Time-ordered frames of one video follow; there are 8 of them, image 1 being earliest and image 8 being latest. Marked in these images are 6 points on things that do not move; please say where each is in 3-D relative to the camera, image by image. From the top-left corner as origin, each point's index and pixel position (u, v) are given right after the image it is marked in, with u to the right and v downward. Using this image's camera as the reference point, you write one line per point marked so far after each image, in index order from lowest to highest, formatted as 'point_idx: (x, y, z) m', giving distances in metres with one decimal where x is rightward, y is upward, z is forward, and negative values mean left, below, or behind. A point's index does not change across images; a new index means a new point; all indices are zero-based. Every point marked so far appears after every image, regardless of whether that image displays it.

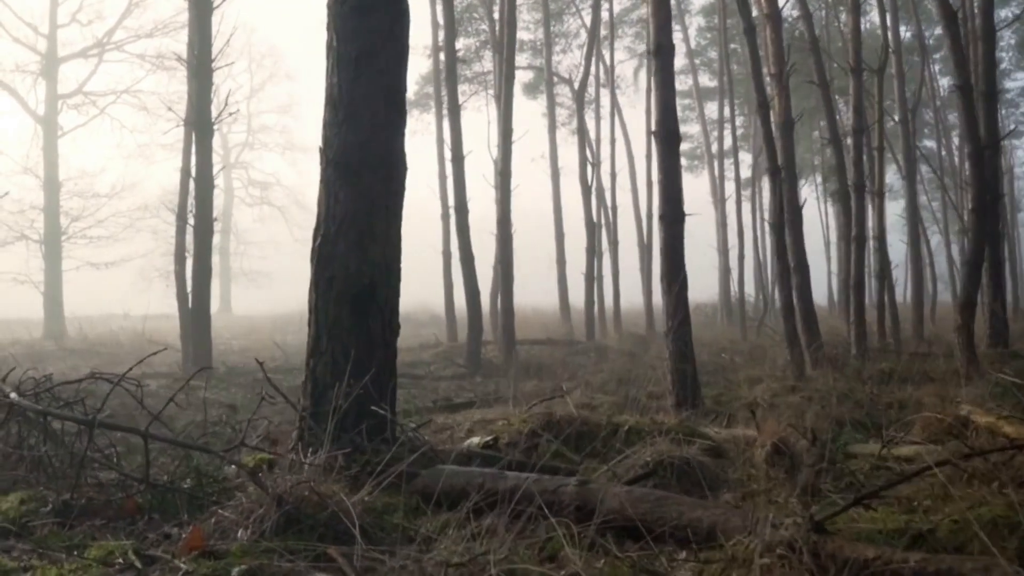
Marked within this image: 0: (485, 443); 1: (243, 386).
0: (-0.2, -0.9, +5.4) m
1: (-4.6, -1.7, +14.8) m
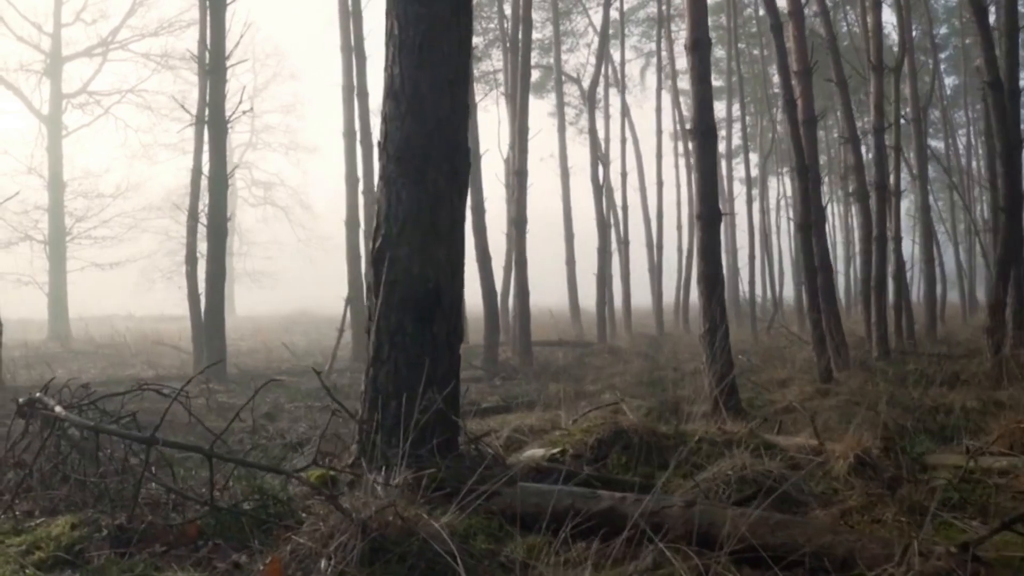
0: (+0.2, -1.0, +5.1) m
1: (-4.2, -1.7, +14.5) m
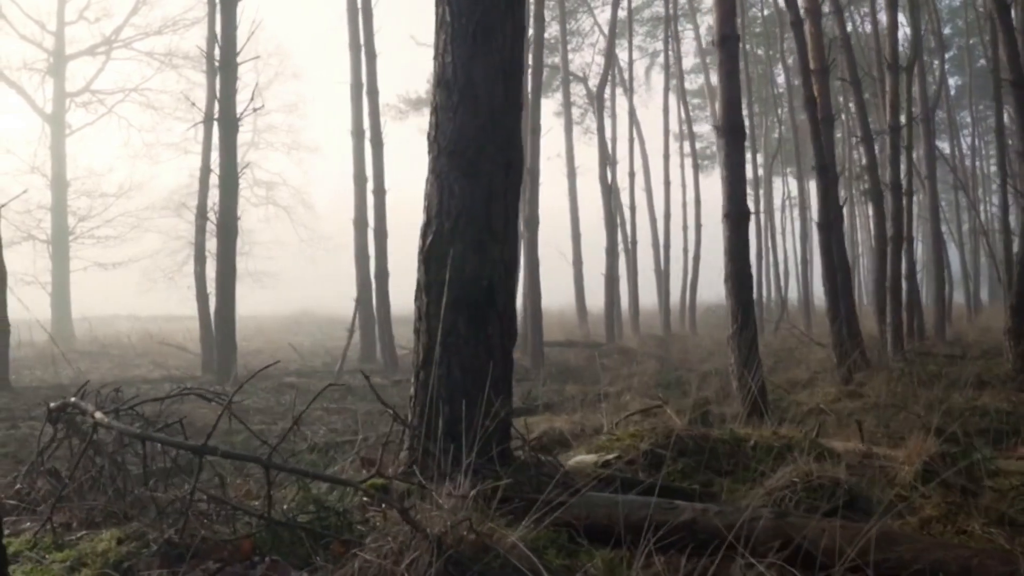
0: (+0.5, -1.0, +4.9) m
1: (-3.9, -1.7, +14.3) m
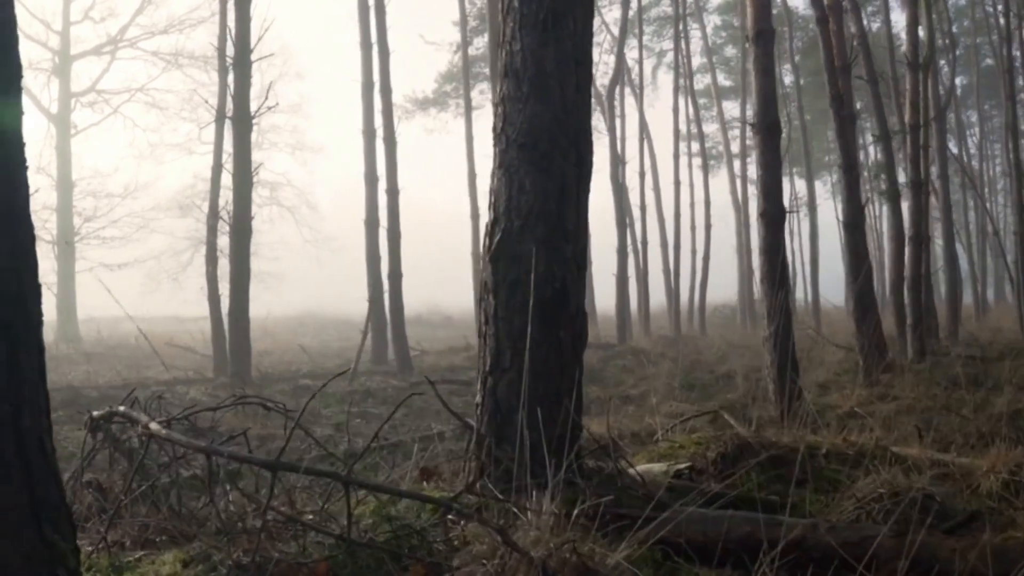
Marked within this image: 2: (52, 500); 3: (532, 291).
0: (+0.9, -1.0, +4.7) m
1: (-3.6, -1.7, +14.0) m
2: (-1.2, -0.6, +2.4) m
3: (+0.1, 0.0, +4.1) m
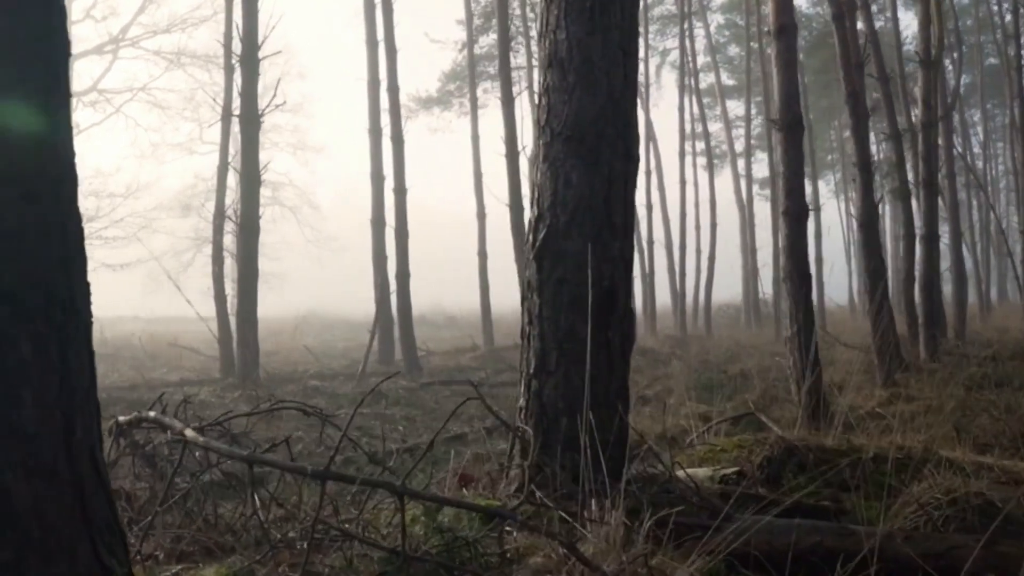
0: (+1.1, -1.0, +4.5) m
1: (-3.4, -1.7, +13.9) m
2: (-1.0, -0.6, +2.2) m
3: (+0.3, 0.0, +3.9) m
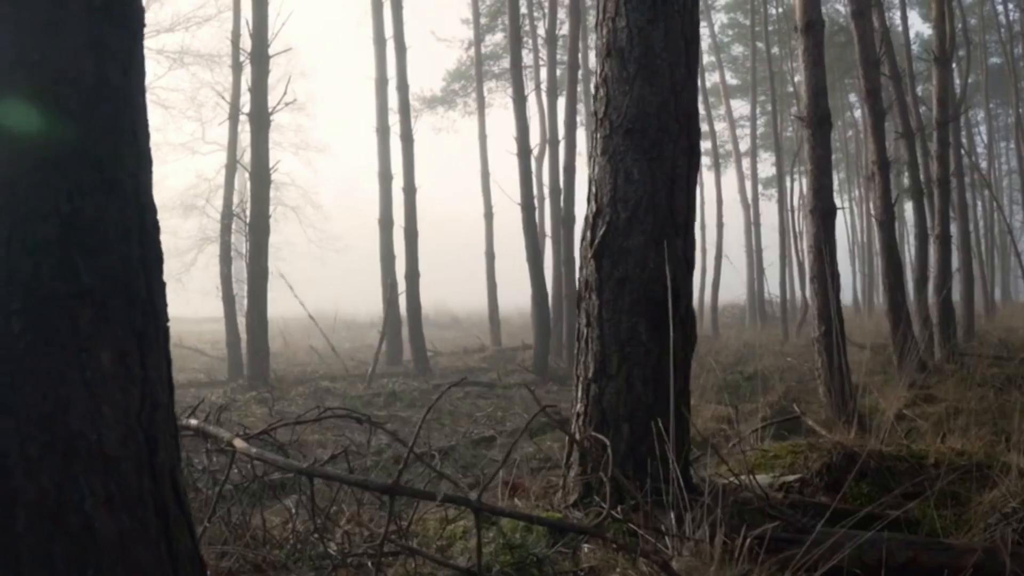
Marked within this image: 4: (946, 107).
0: (+1.3, -1.0, +4.3) m
1: (-3.1, -1.7, +13.7) m
2: (-0.8, -0.6, +2.0) m
3: (+0.5, 0.0, +3.7) m
4: (+9.7, +4.1, +19.9) m
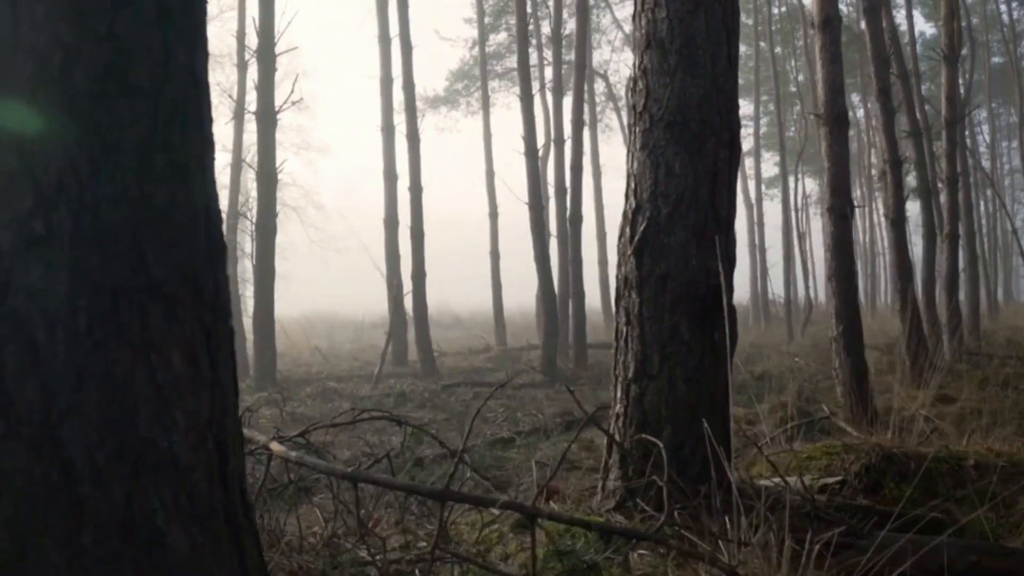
0: (+1.5, -0.9, +4.2) m
1: (-3.0, -1.7, +13.6) m
2: (-0.6, -0.6, +1.9) m
3: (+0.7, 0.0, +3.6) m
4: (+9.9, +4.1, +19.8) m
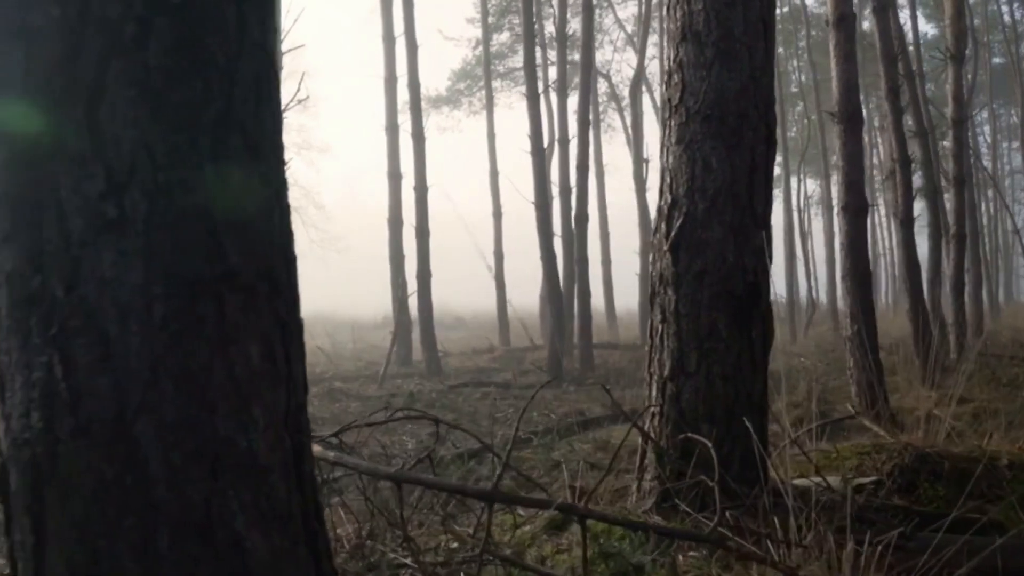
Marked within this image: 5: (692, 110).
0: (+1.6, -0.9, +4.2) m
1: (-2.9, -1.7, +13.5) m
2: (-0.5, -0.6, +1.9) m
3: (+0.8, 0.0, +3.6) m
4: (+10.0, +4.1, +19.8) m
5: (+0.7, +0.7, +3.7) m
